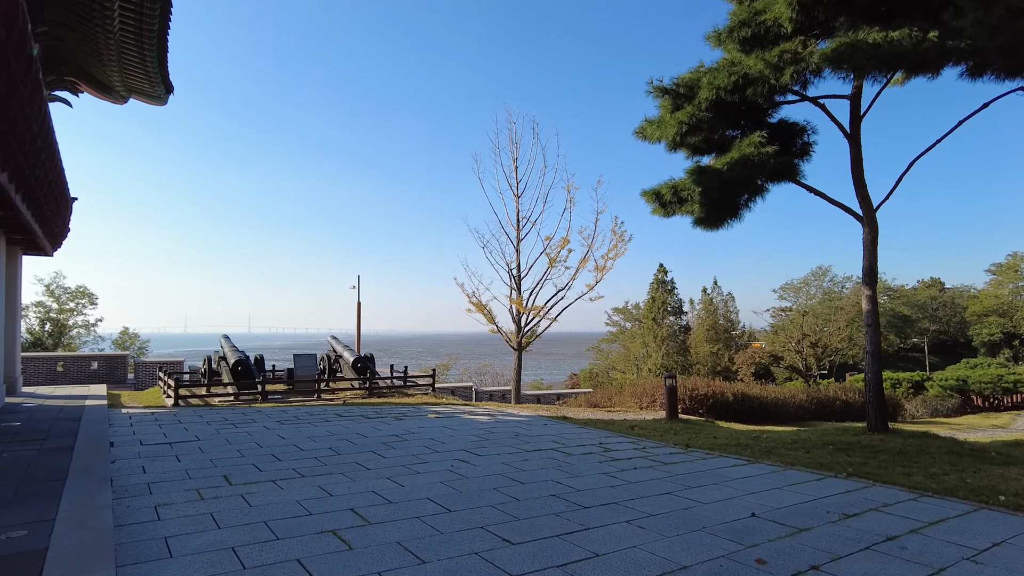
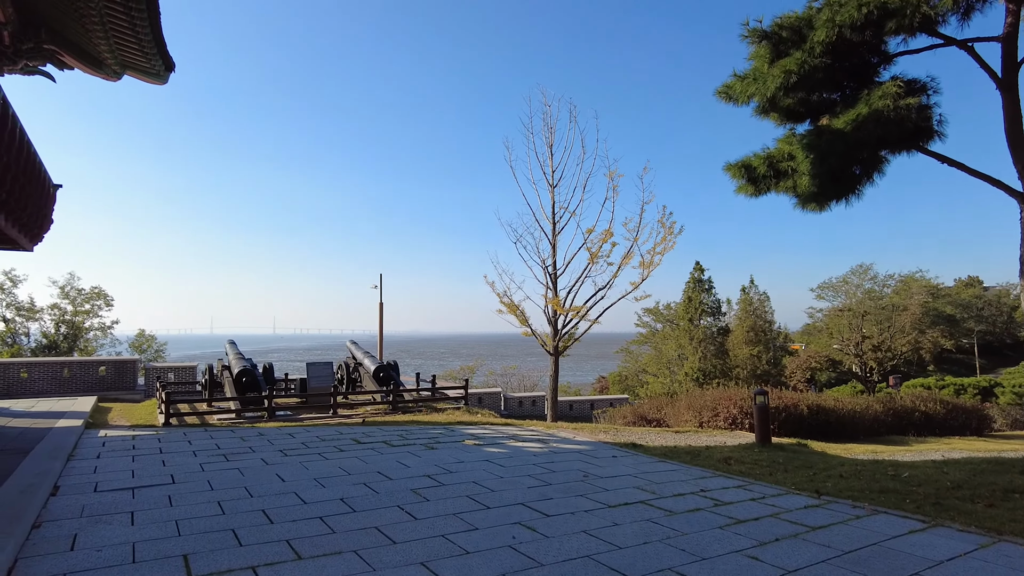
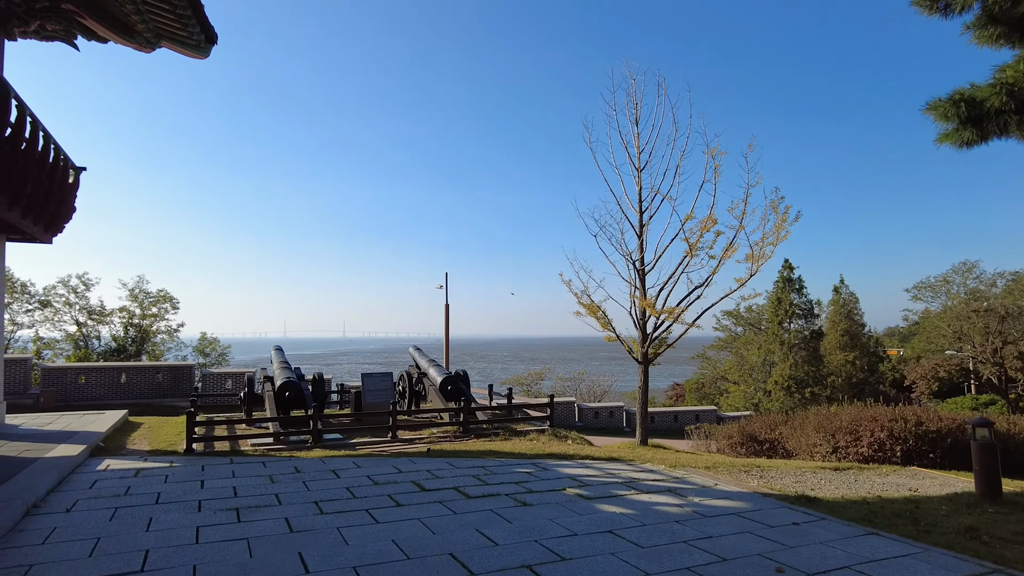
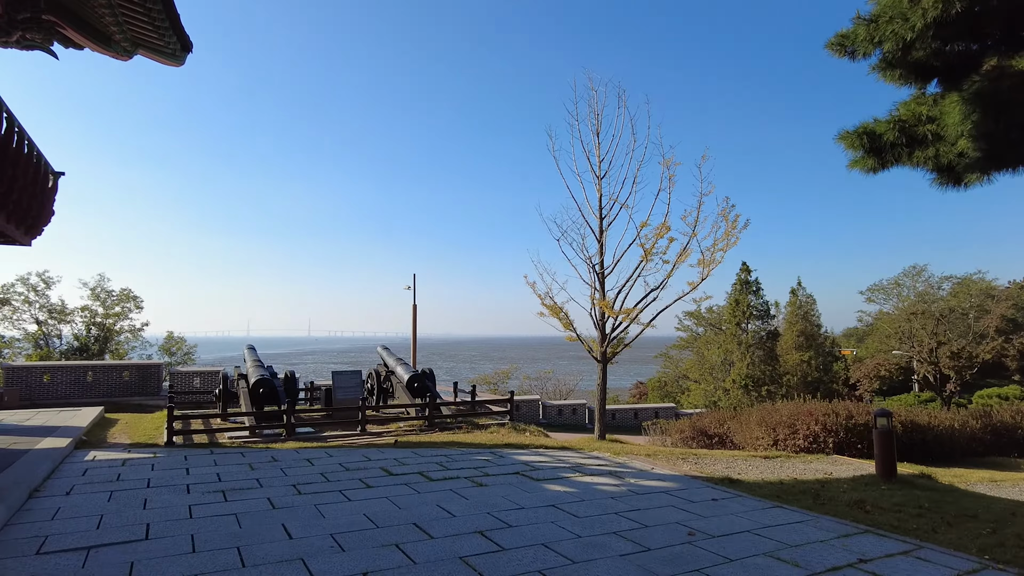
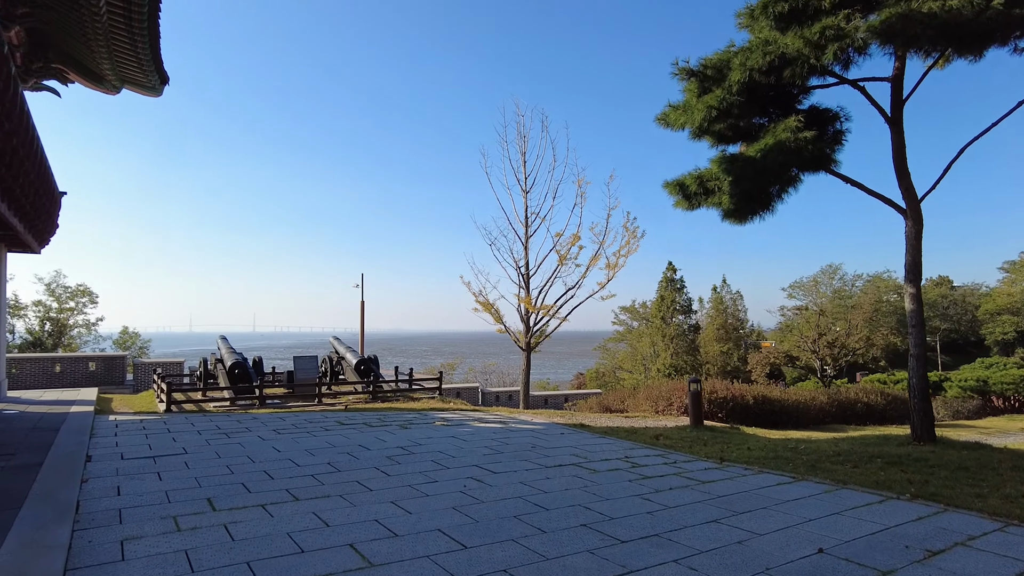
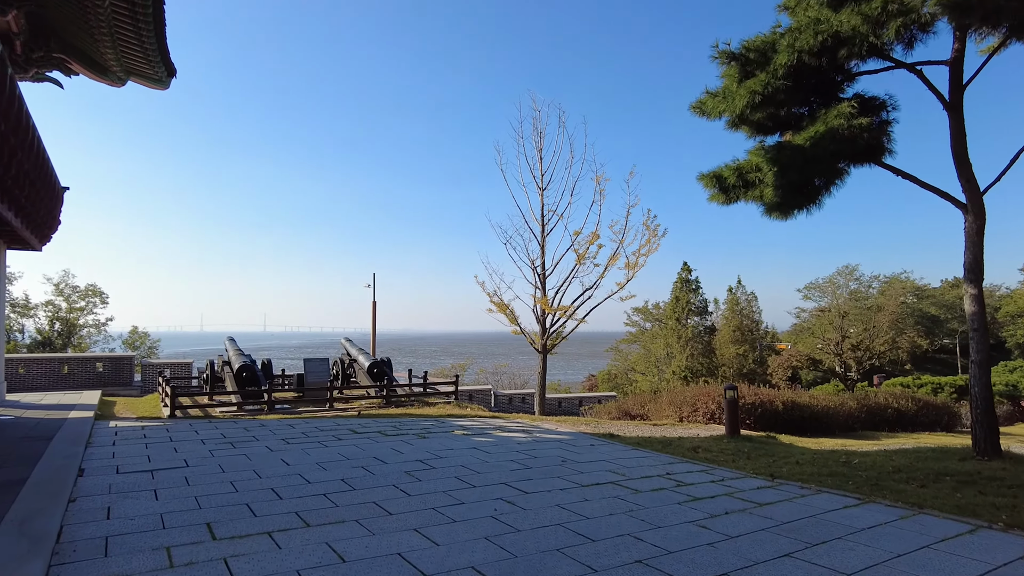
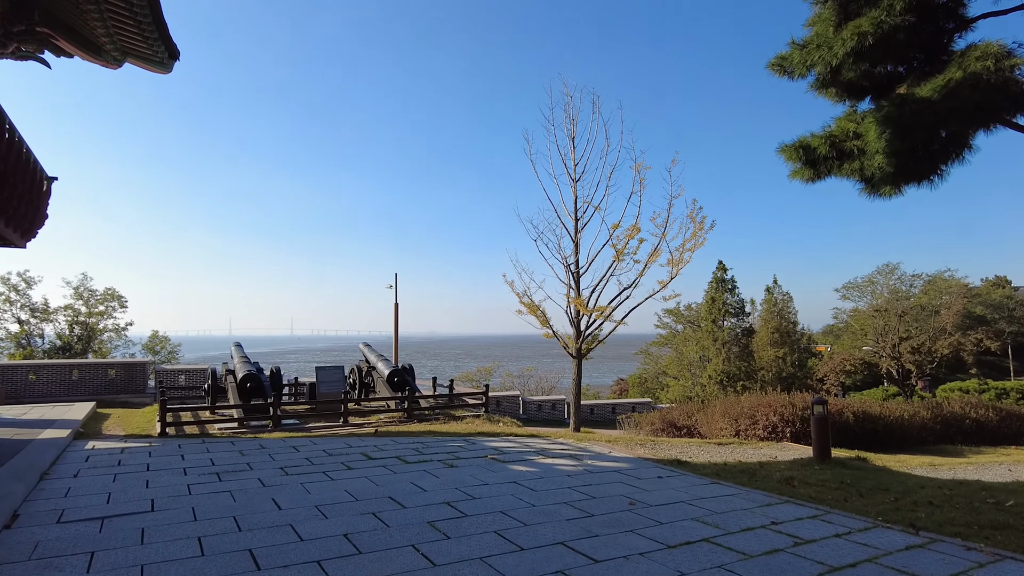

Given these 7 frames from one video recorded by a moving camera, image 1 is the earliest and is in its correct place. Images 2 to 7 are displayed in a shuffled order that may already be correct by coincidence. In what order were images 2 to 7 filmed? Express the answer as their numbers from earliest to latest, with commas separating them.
5, 6, 2, 7, 4, 3
